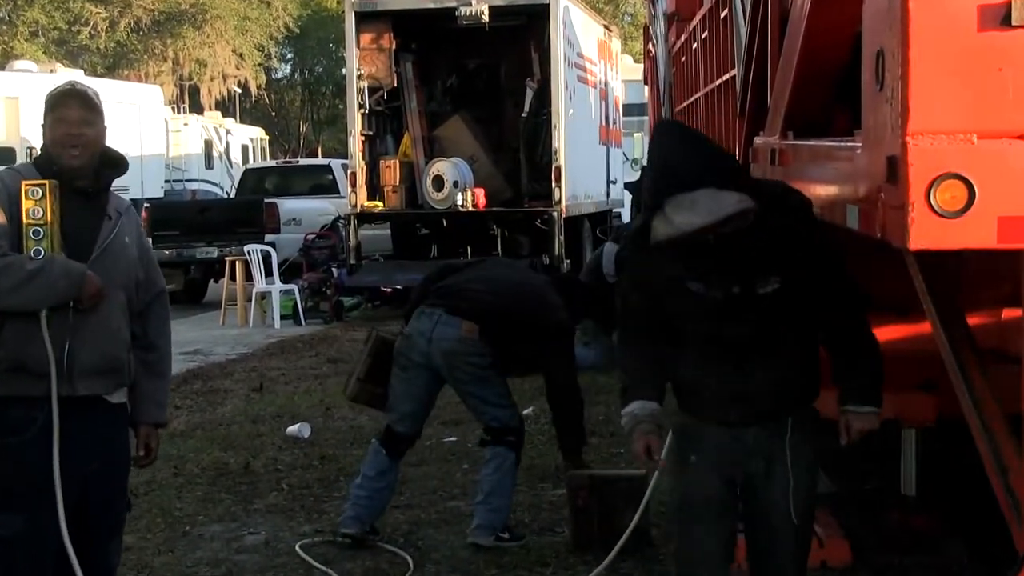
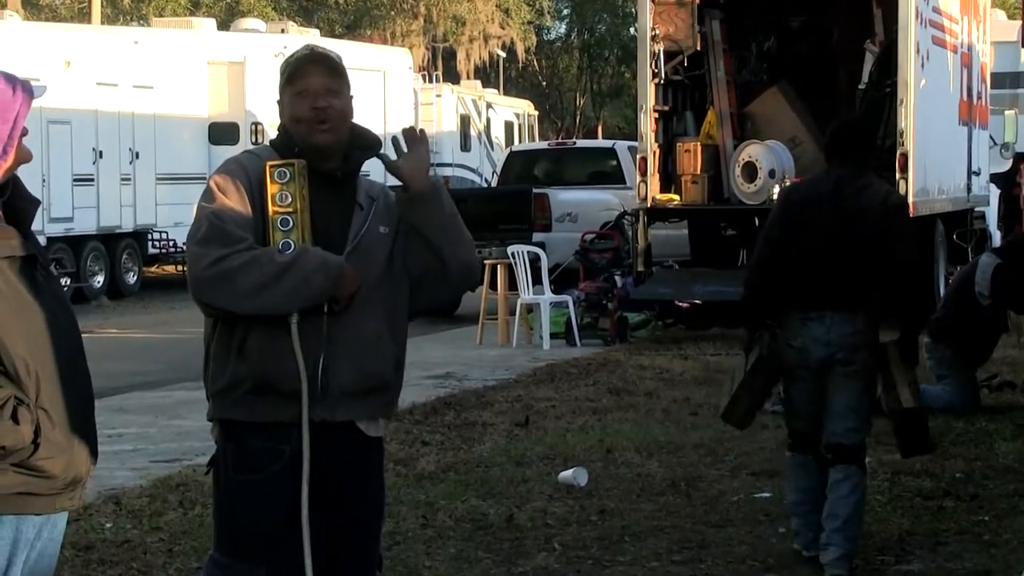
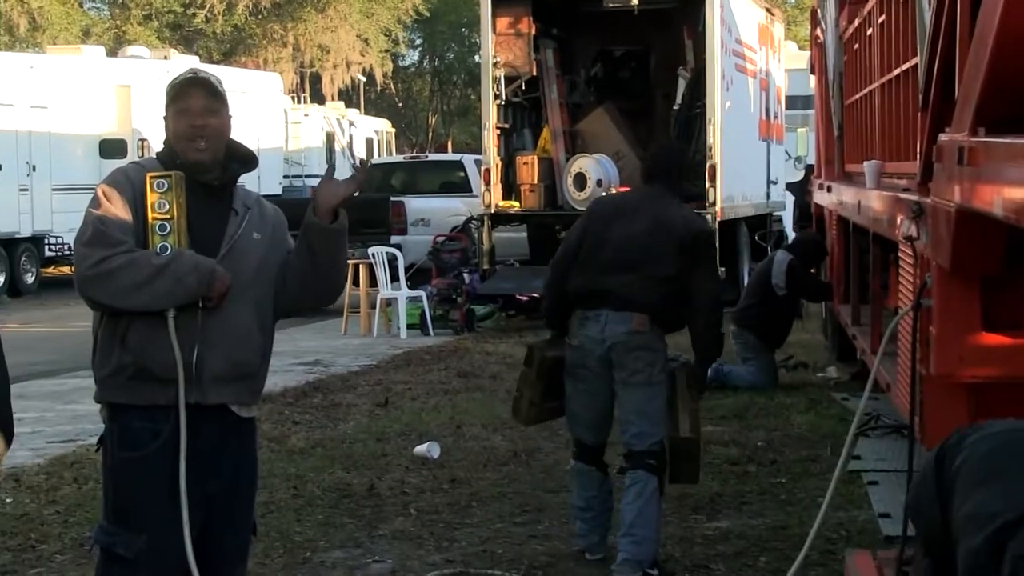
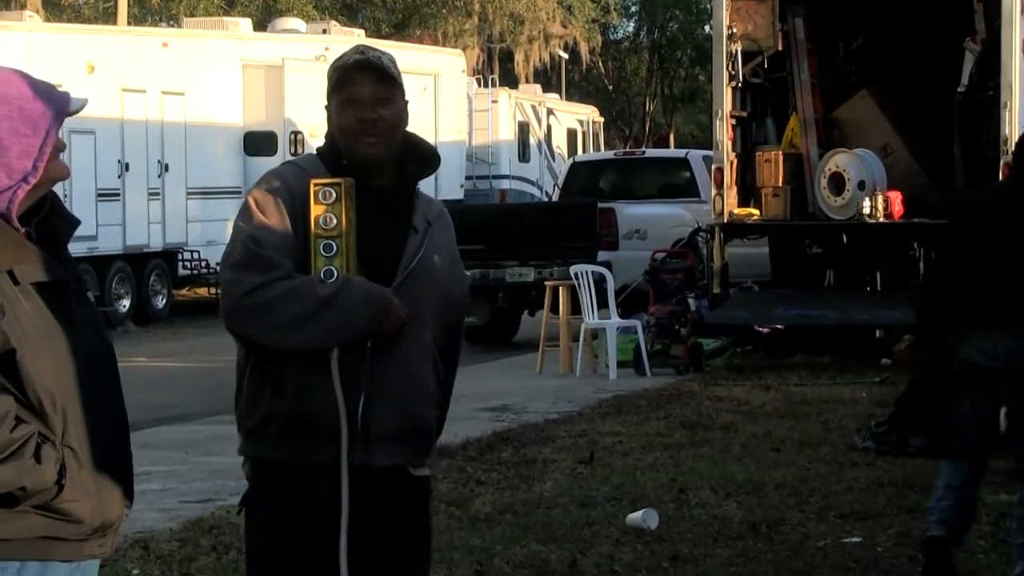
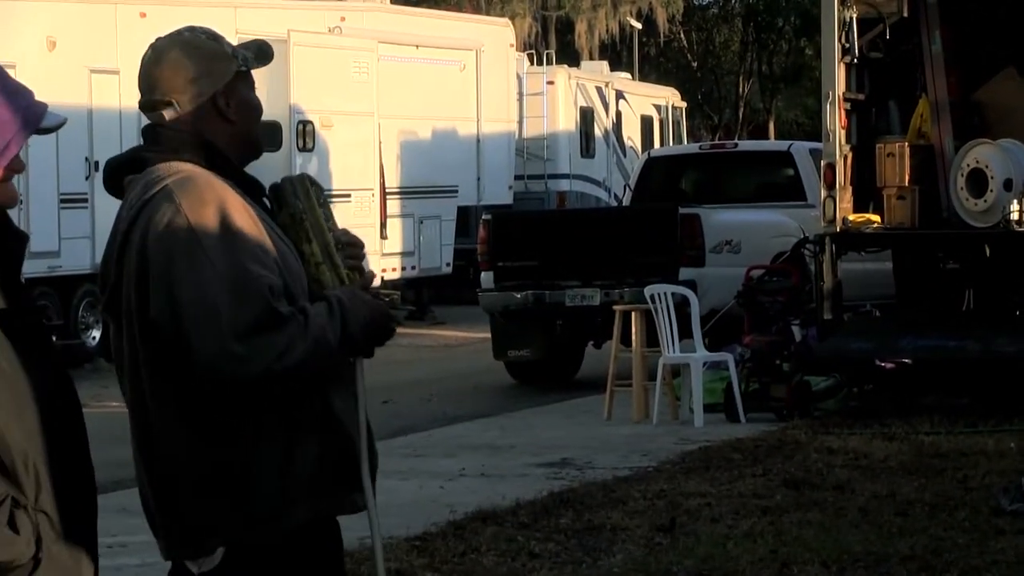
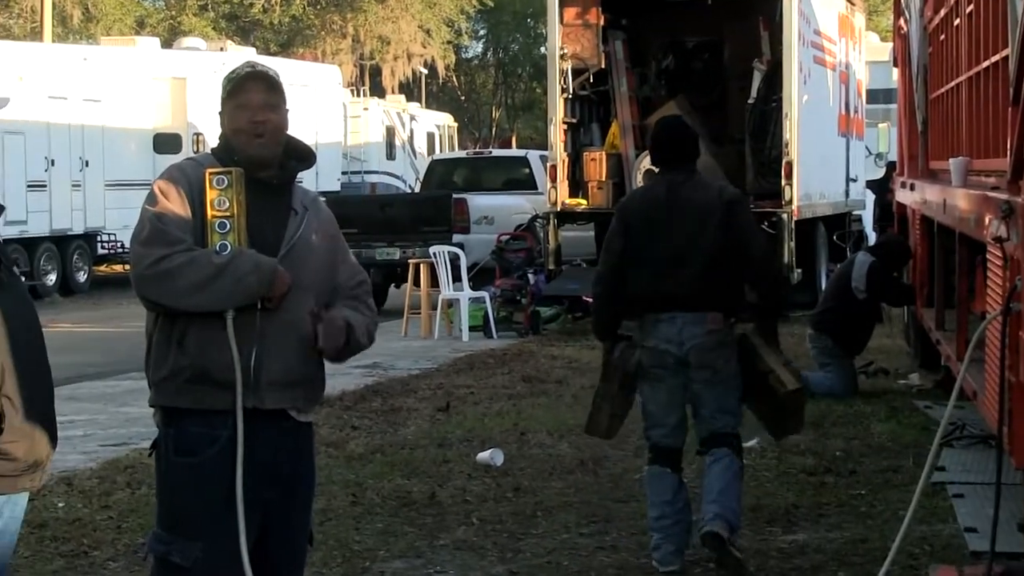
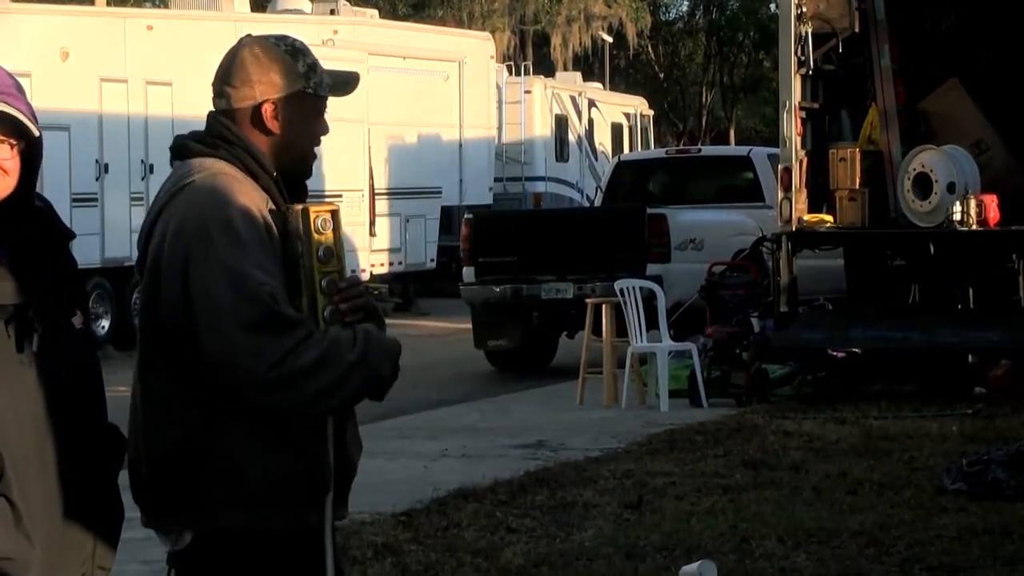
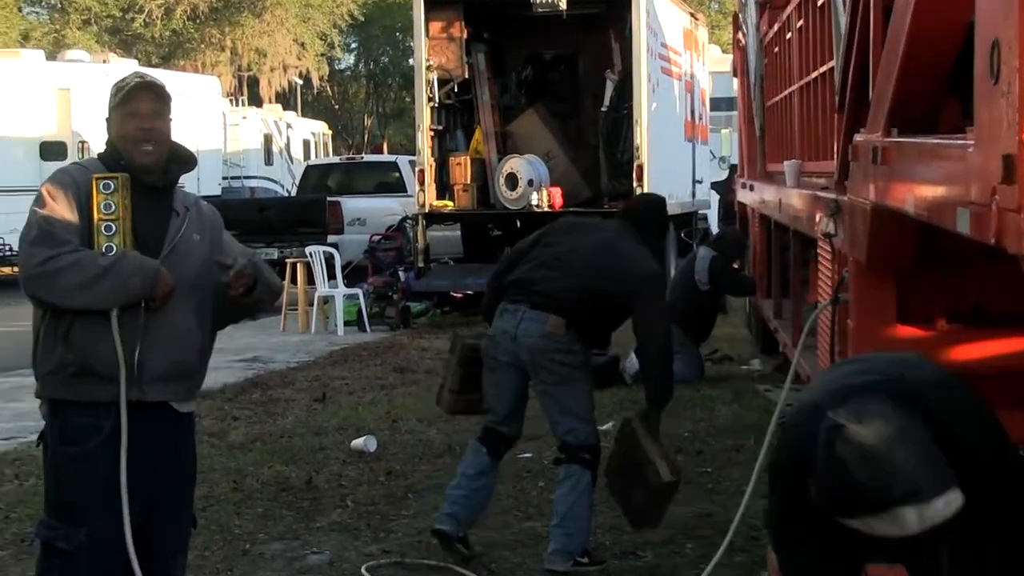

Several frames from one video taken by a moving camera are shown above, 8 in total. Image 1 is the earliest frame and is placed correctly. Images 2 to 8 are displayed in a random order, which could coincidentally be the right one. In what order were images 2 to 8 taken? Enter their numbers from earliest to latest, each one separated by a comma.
8, 3, 6, 2, 4, 7, 5
